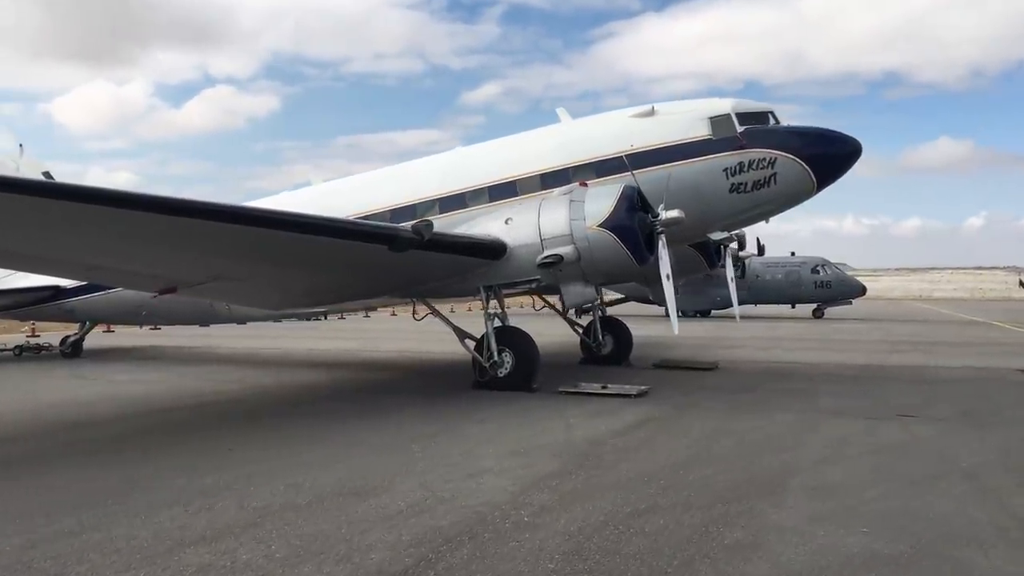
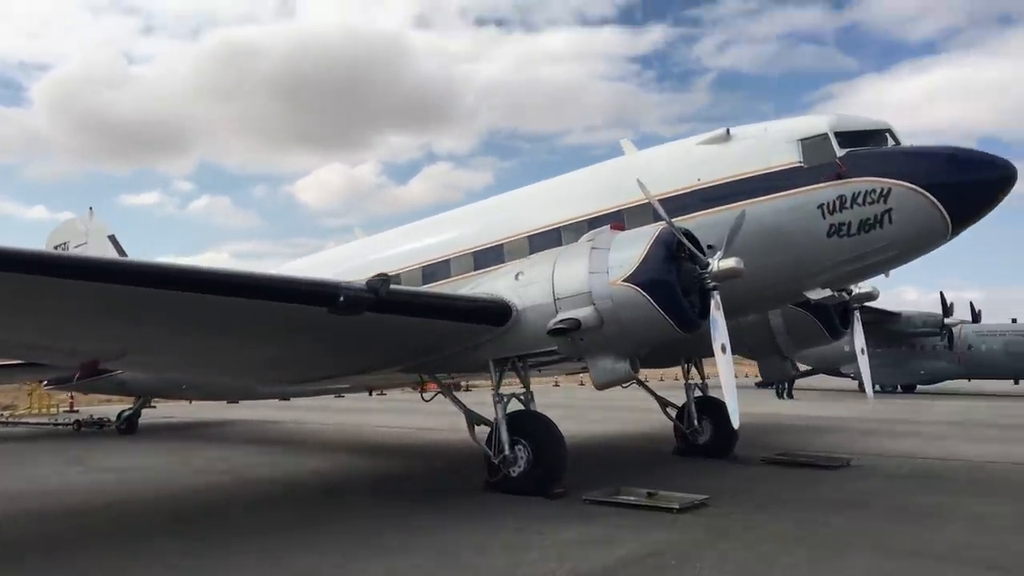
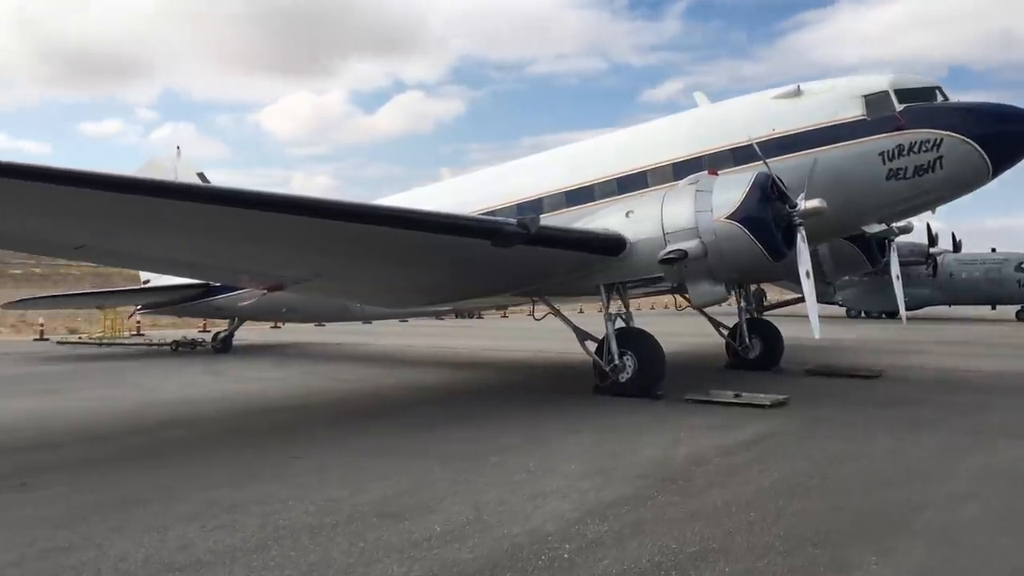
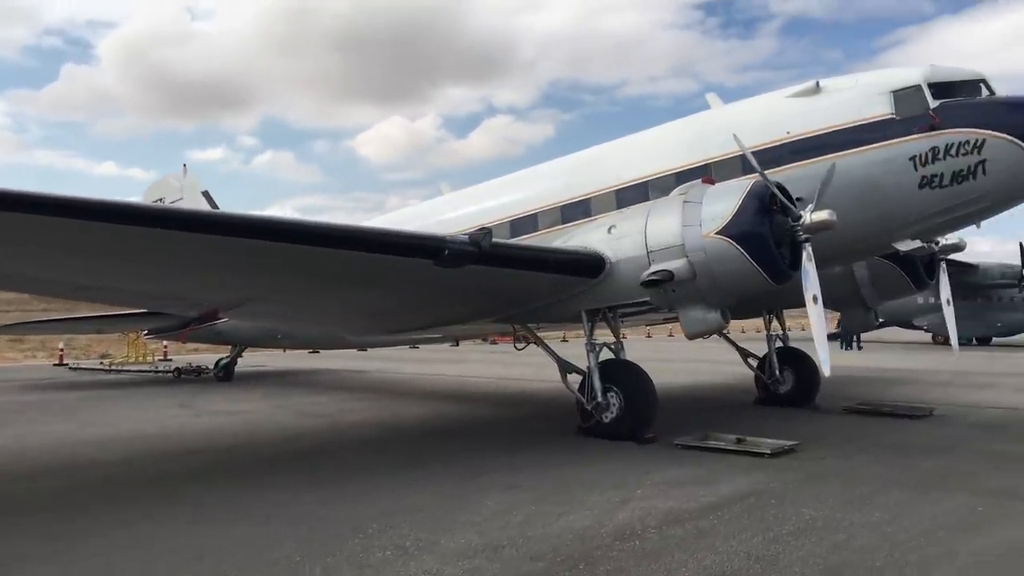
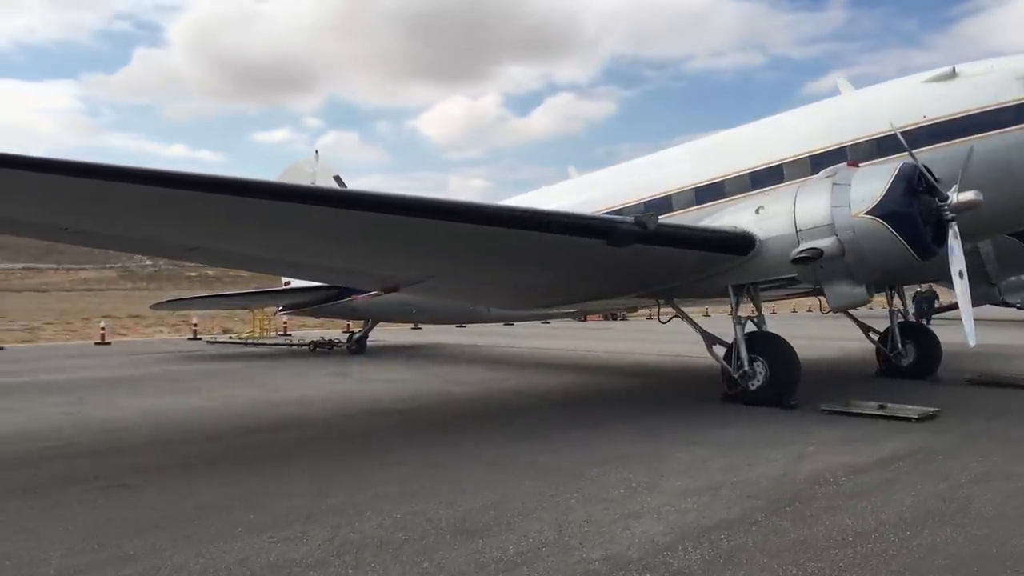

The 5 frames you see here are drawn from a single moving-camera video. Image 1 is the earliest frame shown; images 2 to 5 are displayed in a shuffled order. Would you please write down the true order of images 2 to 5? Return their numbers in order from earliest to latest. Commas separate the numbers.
3, 5, 4, 2
